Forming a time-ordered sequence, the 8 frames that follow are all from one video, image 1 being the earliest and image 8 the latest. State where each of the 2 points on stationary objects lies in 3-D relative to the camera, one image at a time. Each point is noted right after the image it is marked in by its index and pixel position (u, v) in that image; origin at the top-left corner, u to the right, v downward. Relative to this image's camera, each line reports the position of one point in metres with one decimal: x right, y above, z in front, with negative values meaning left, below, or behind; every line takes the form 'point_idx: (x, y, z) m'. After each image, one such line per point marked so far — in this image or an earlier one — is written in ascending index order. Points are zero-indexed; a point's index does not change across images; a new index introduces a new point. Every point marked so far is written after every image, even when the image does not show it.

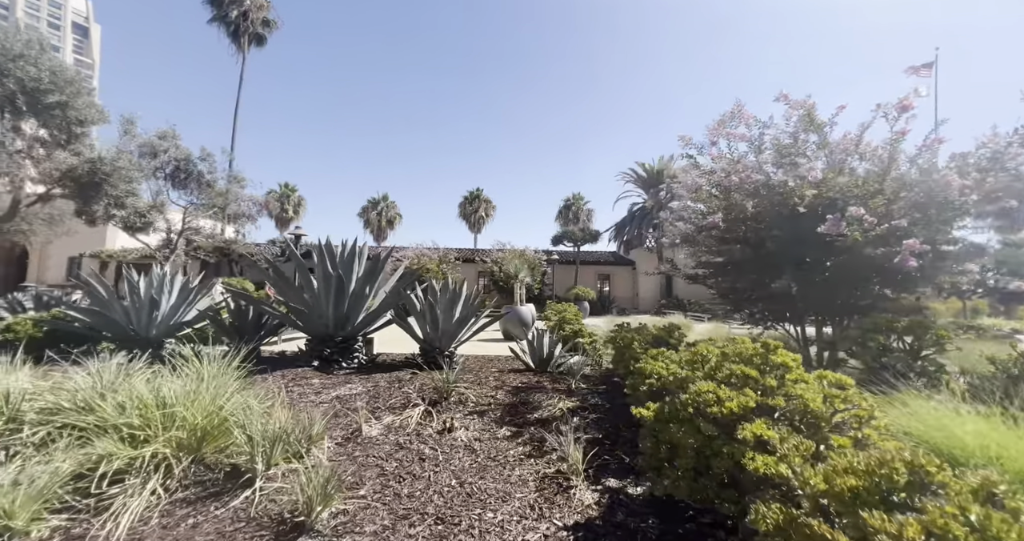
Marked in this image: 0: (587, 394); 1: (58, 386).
0: (+0.7, -1.1, +3.3) m
1: (-2.8, -0.7, +2.4) m
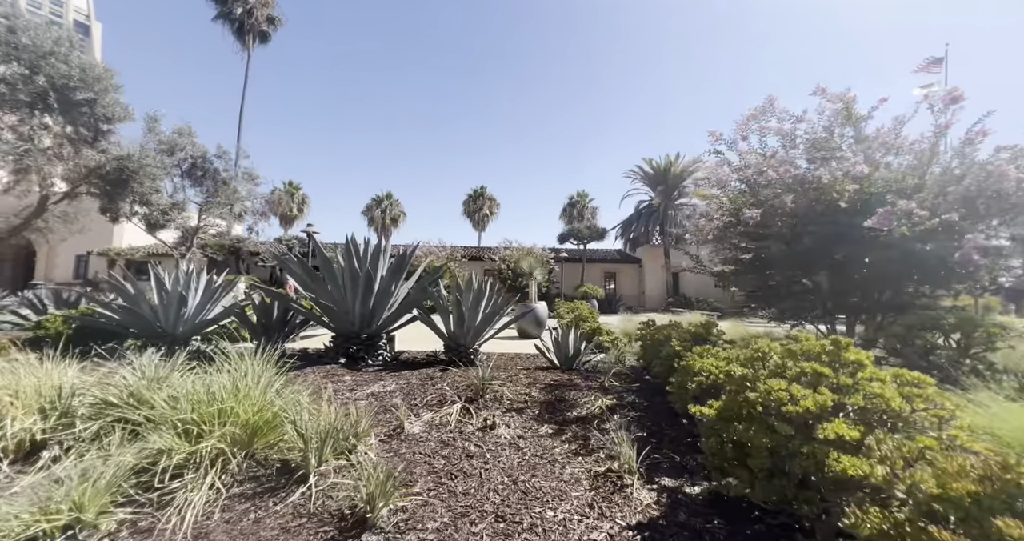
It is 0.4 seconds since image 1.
0: (+1.0, -1.0, +3.3) m
1: (-2.5, -0.7, +2.5) m
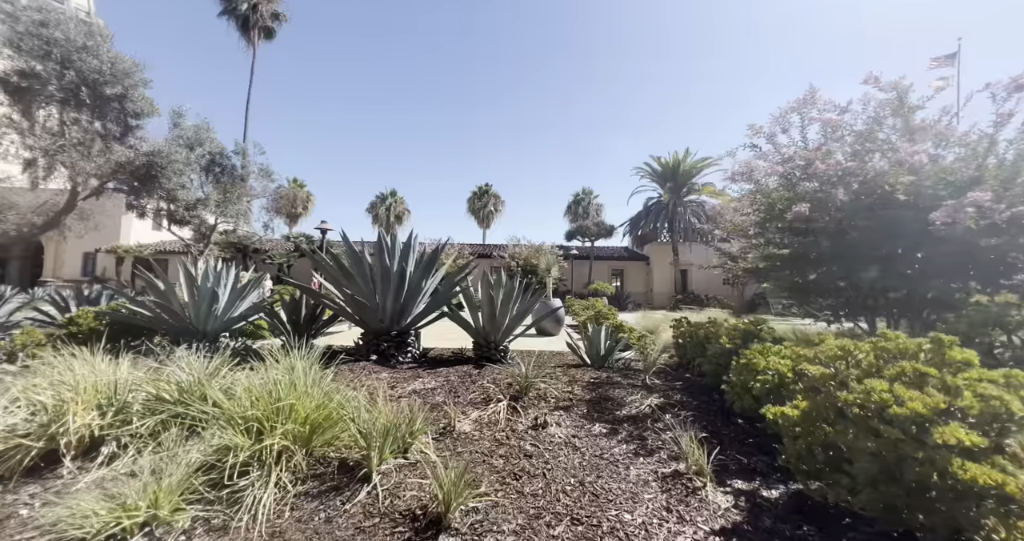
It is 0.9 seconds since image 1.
0: (+1.3, -1.0, +3.2) m
1: (-2.2, -0.7, +2.4) m
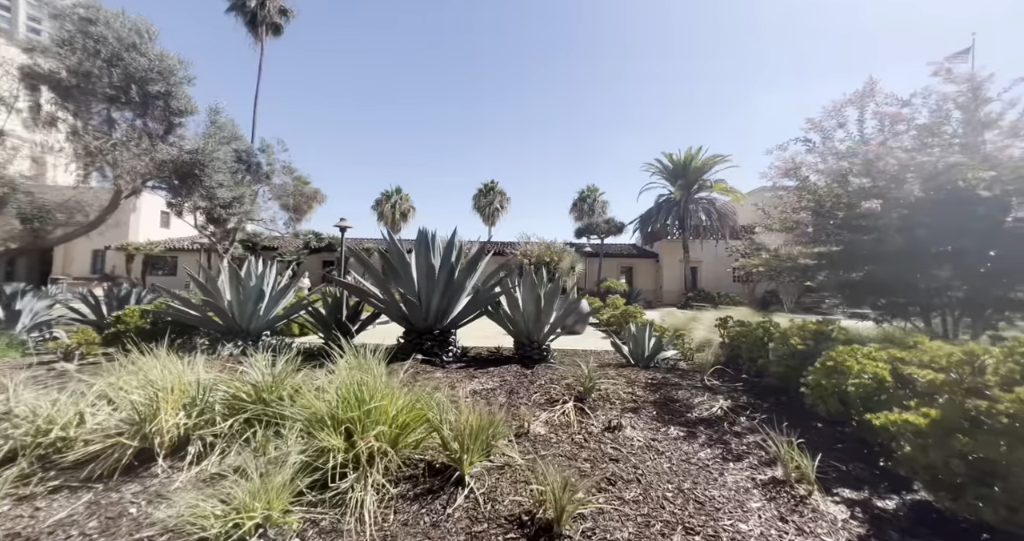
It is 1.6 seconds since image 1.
0: (+1.8, -1.0, +3.2) m
1: (-1.7, -0.7, +2.4) m
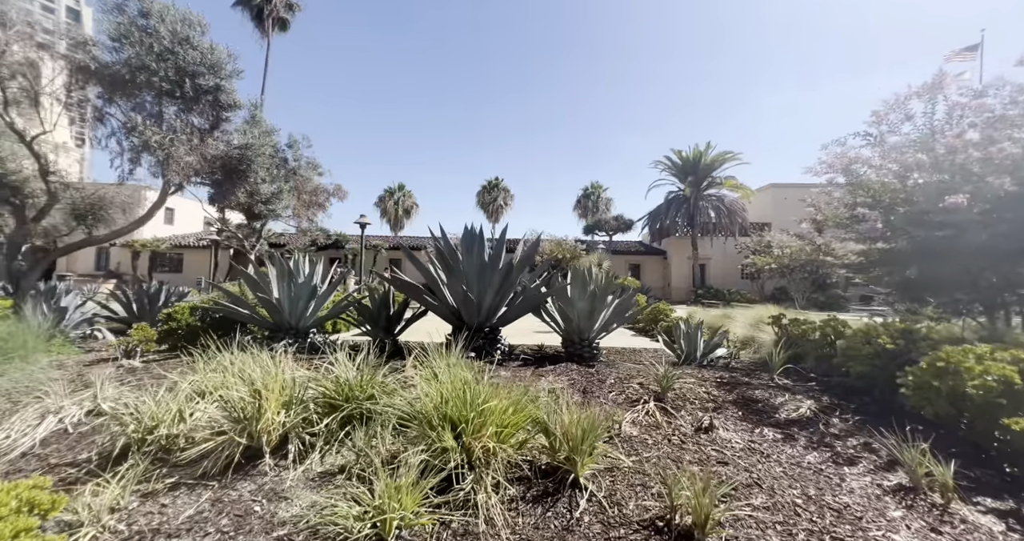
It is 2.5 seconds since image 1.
0: (+2.4, -1.0, +3.1) m
1: (-1.2, -0.6, +2.4) m
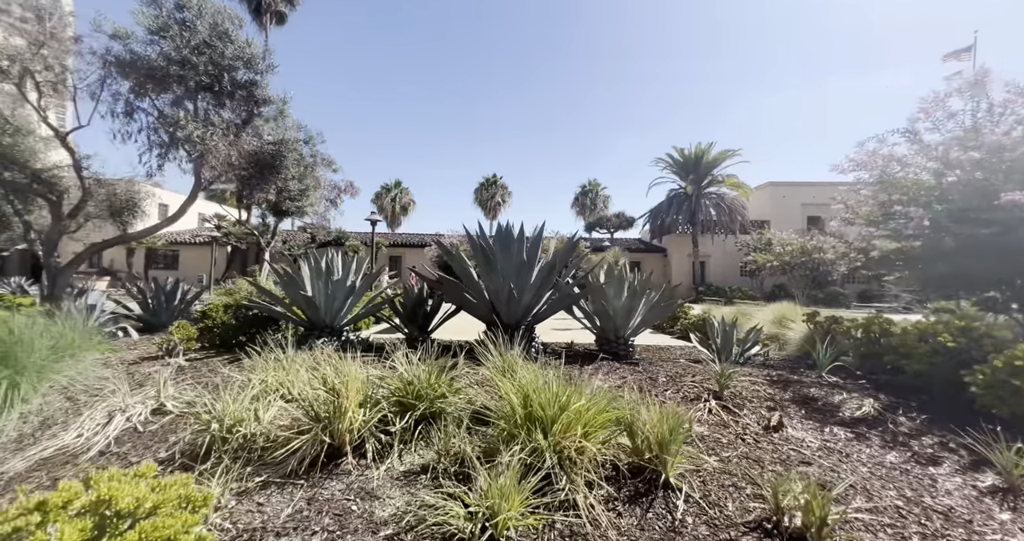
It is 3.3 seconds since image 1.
0: (+2.8, -0.9, +3.0) m
1: (-0.7, -0.6, +2.4) m
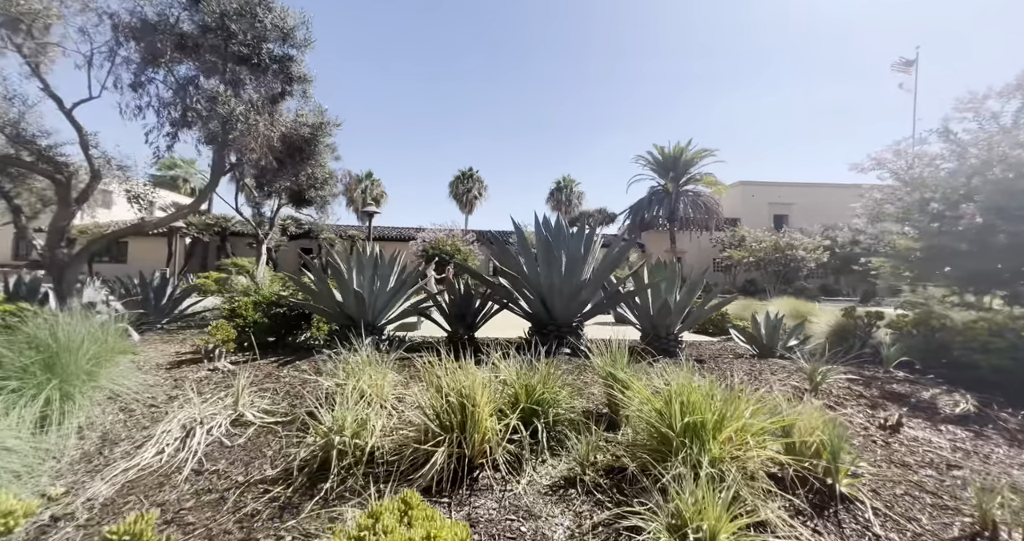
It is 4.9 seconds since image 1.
0: (+3.4, -0.9, +3.0) m
1: (-0.1, -0.6, +2.2) m
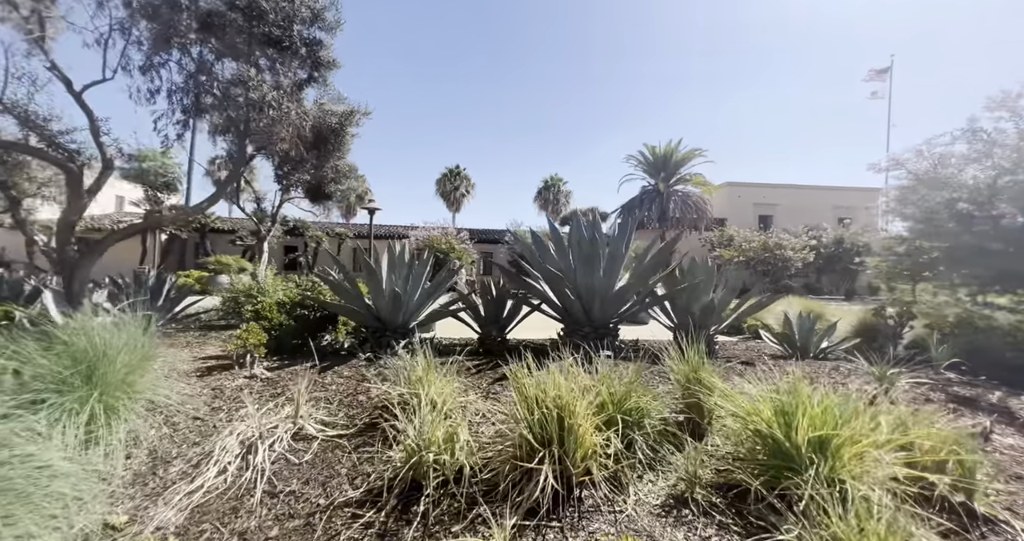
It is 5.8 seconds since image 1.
0: (+3.8, -0.9, +3.0) m
1: (+0.4, -0.6, +2.0) m
